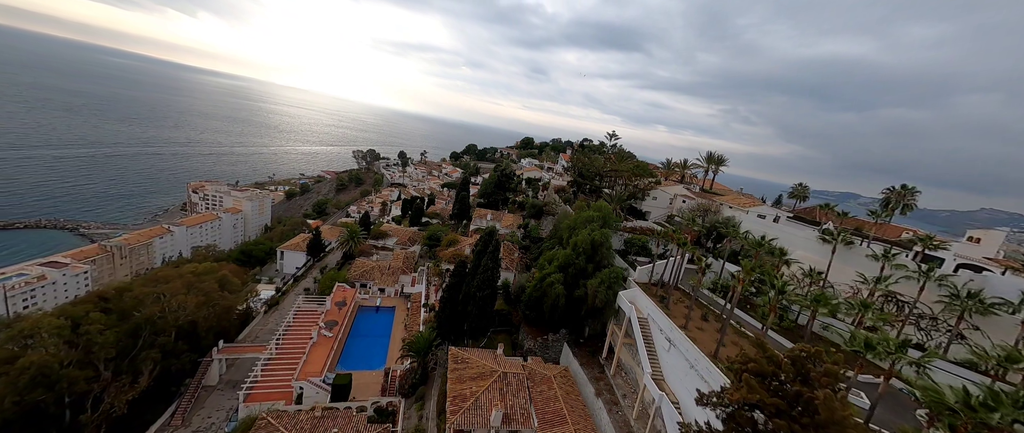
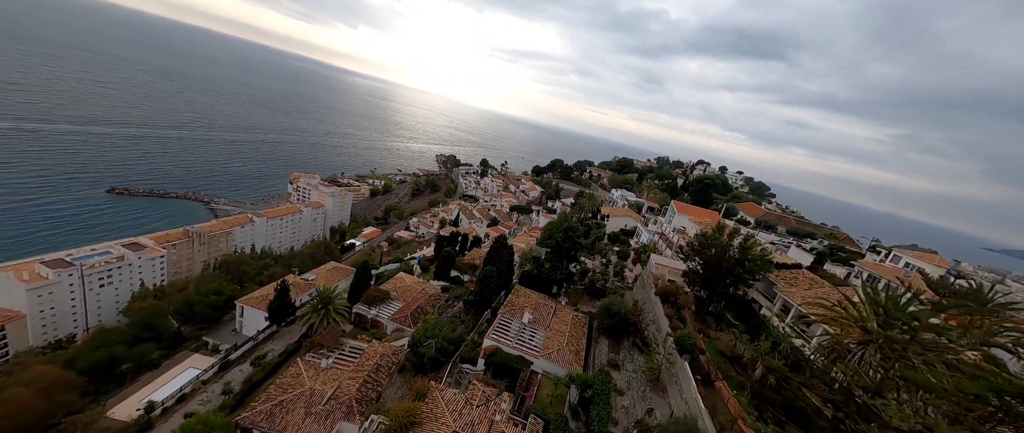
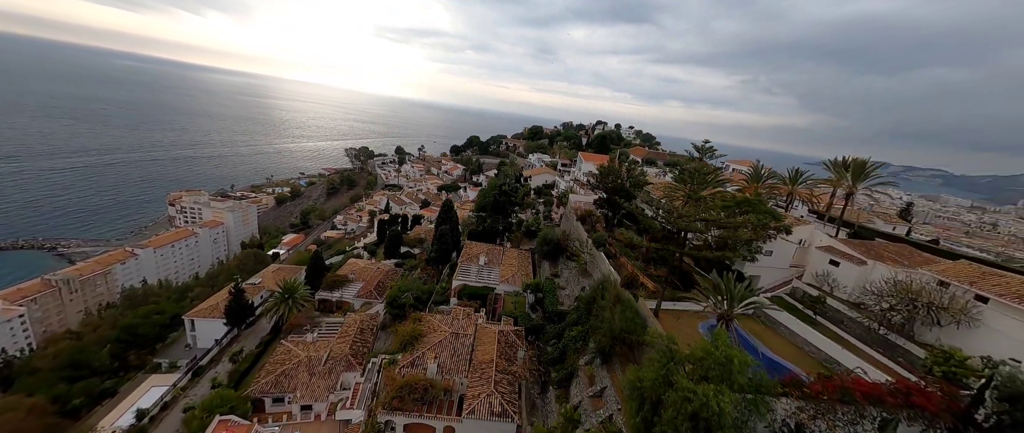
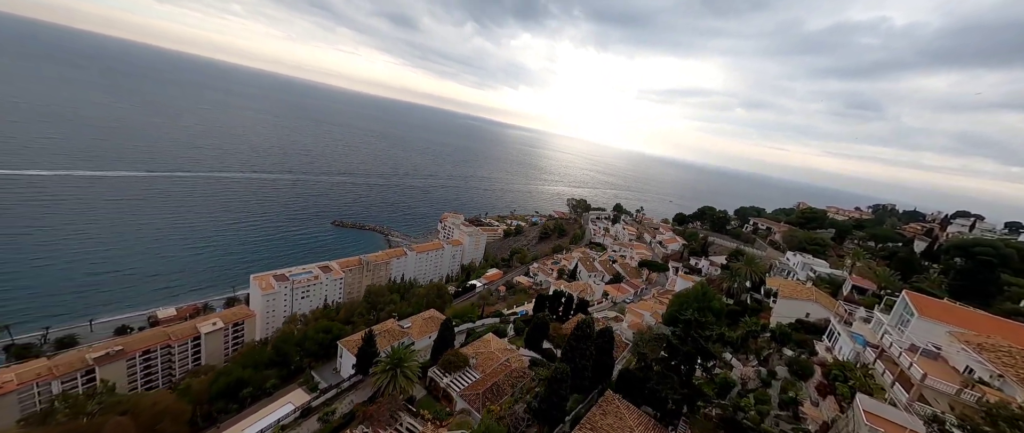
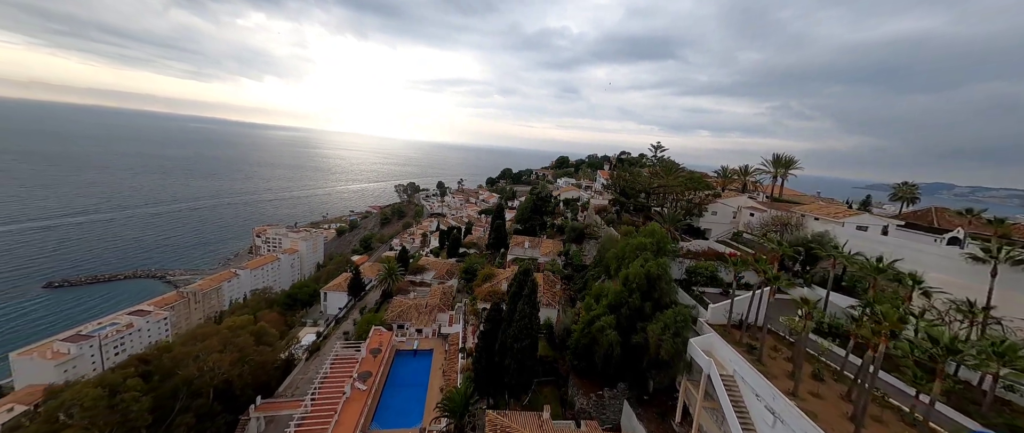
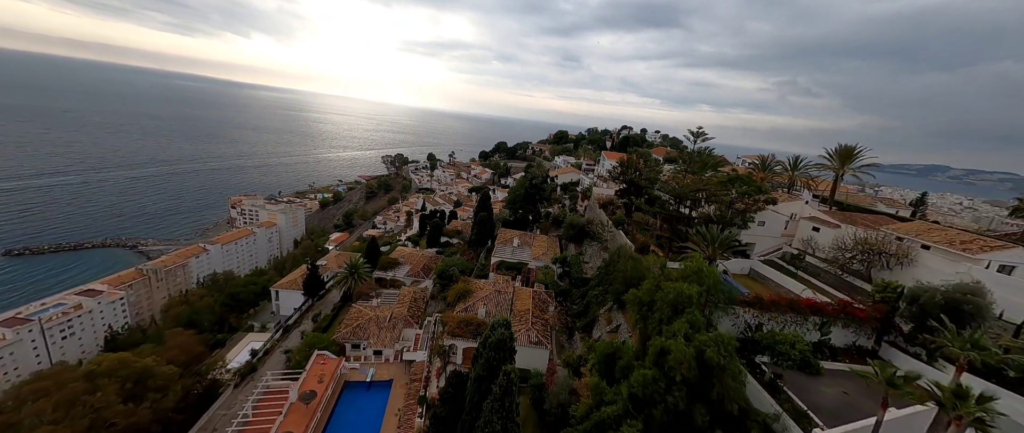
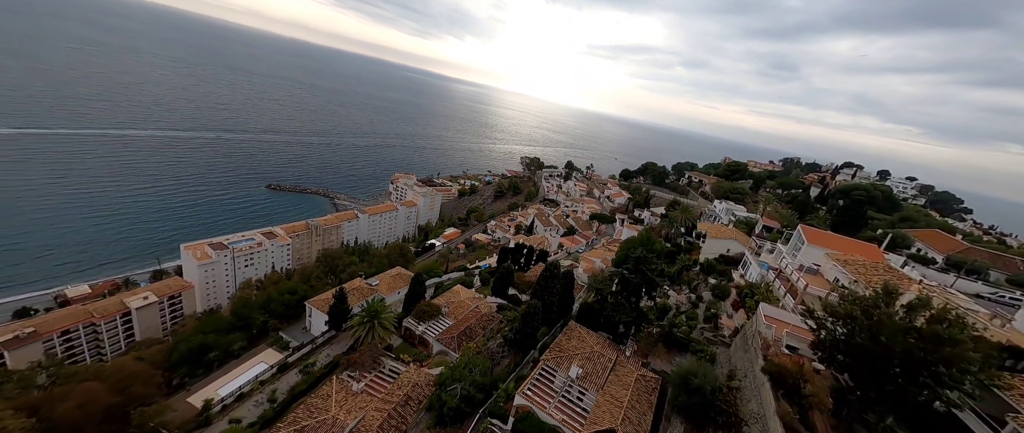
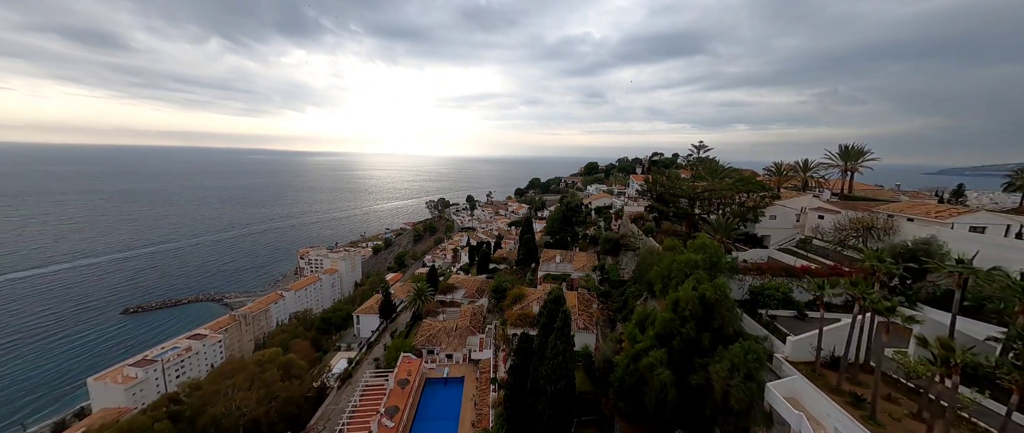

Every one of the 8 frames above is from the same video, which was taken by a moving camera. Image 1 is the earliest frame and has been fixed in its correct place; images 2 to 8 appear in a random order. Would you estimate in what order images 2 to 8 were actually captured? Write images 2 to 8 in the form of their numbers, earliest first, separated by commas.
5, 8, 6, 3, 2, 7, 4
